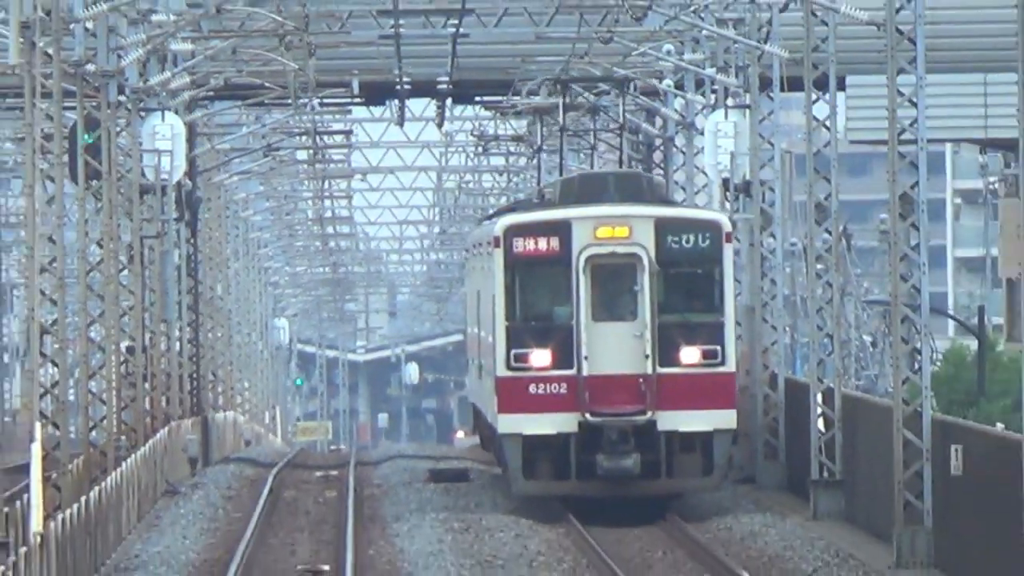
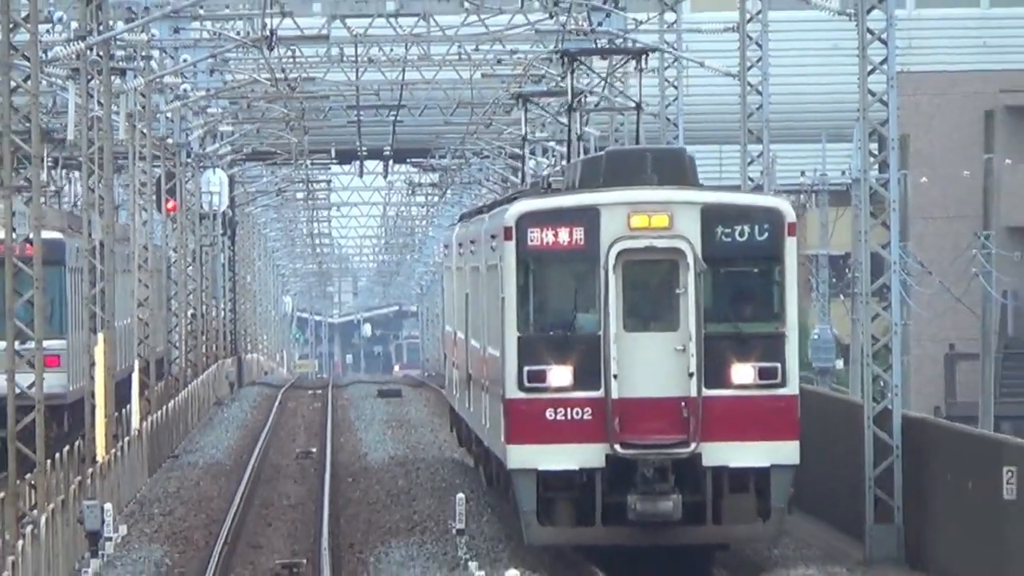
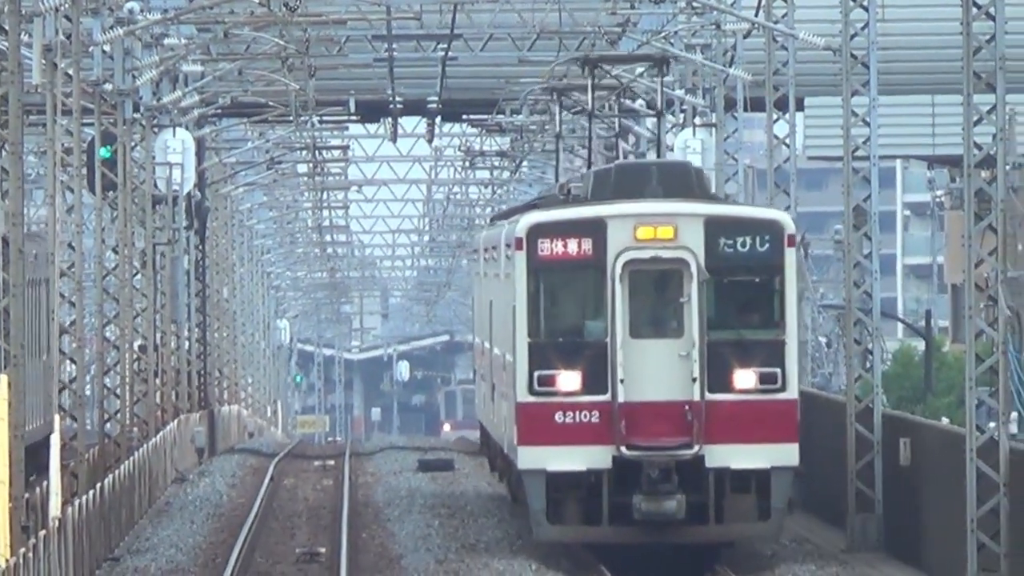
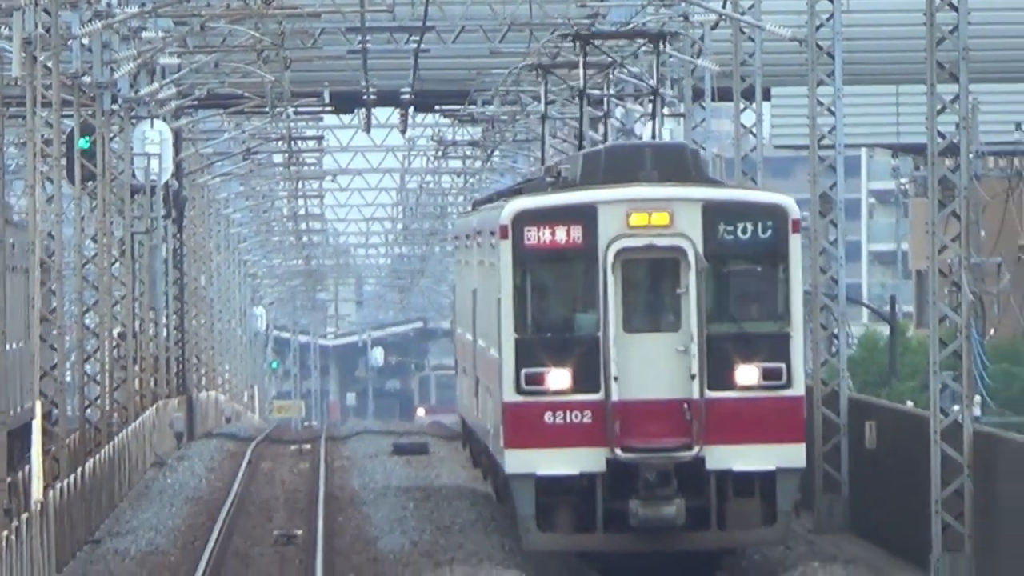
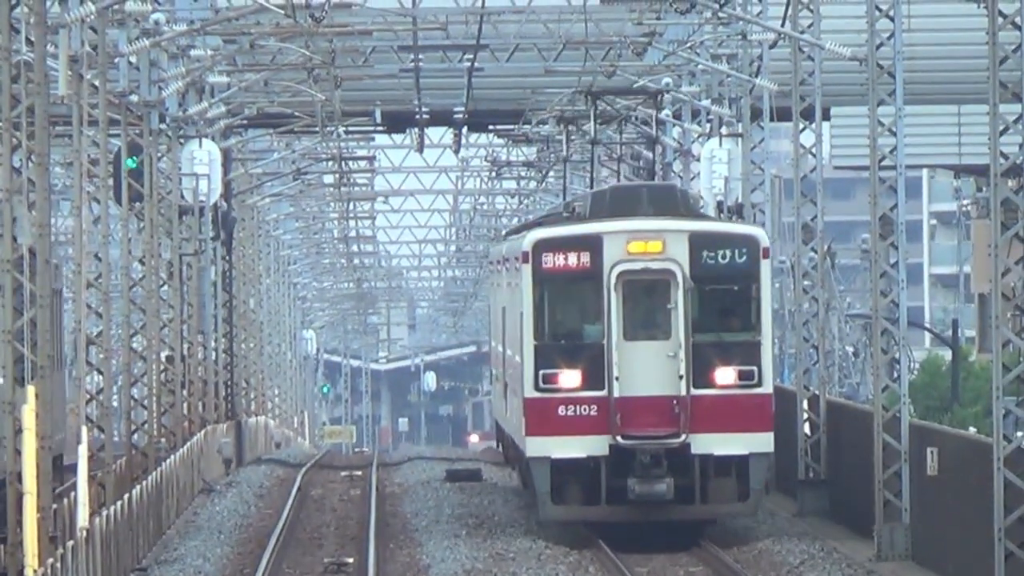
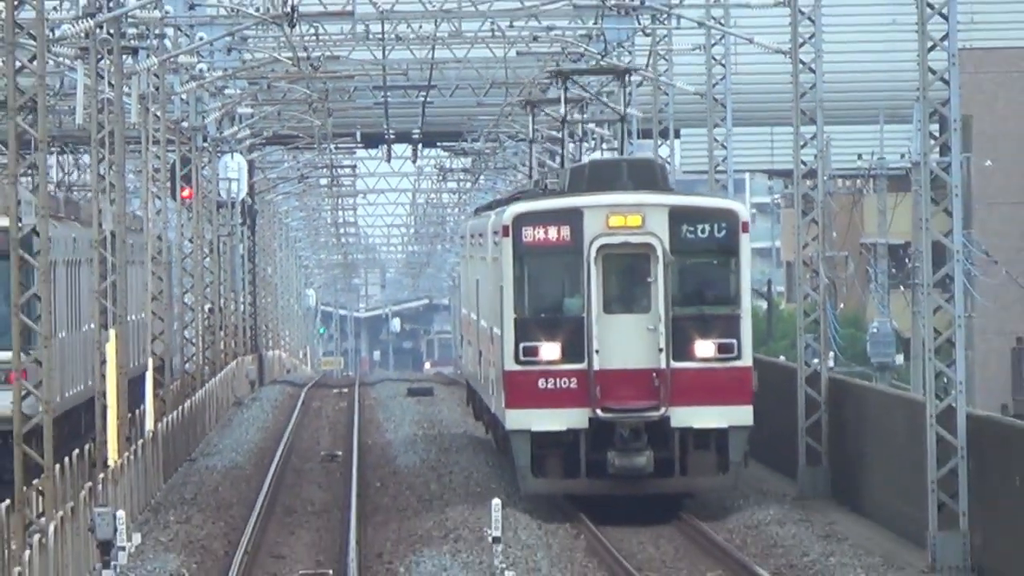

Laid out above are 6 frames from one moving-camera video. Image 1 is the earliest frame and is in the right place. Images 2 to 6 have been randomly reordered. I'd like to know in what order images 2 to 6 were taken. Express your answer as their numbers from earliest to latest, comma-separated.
5, 3, 4, 6, 2
